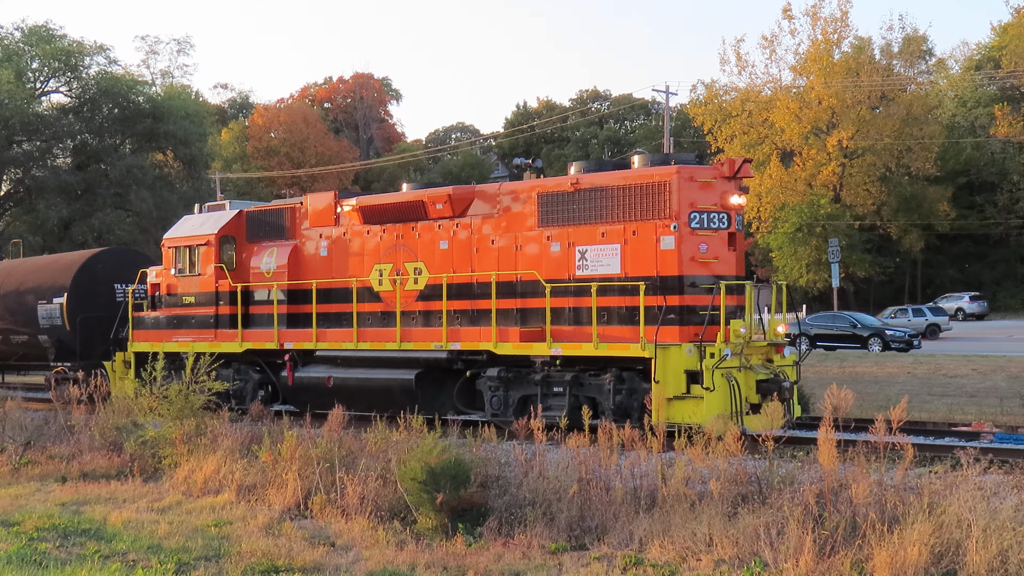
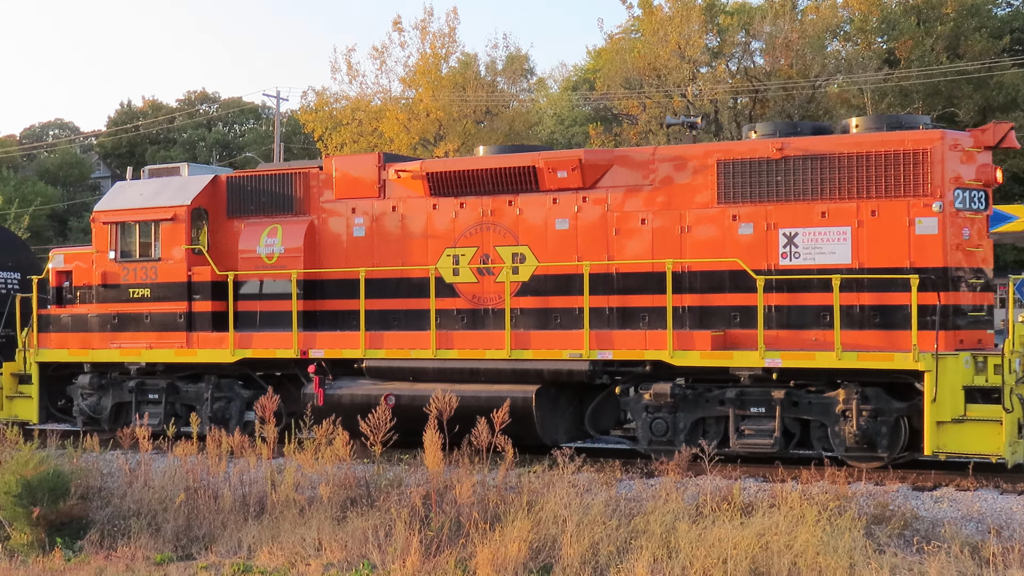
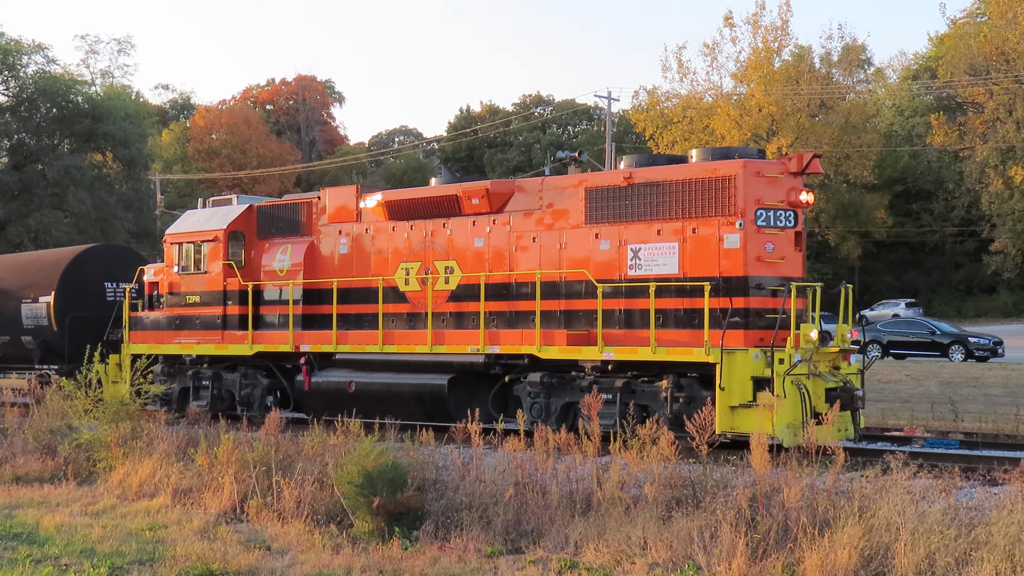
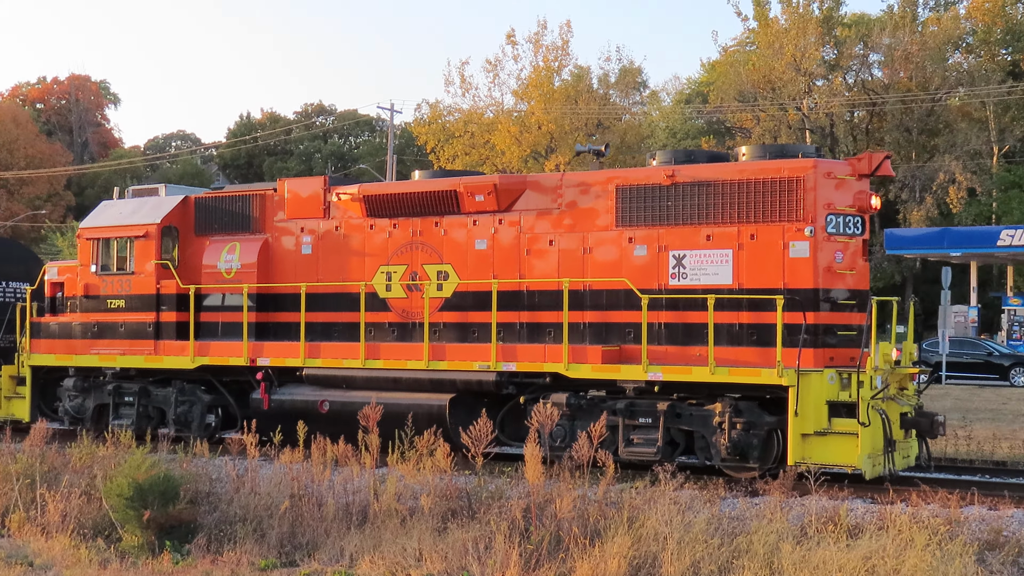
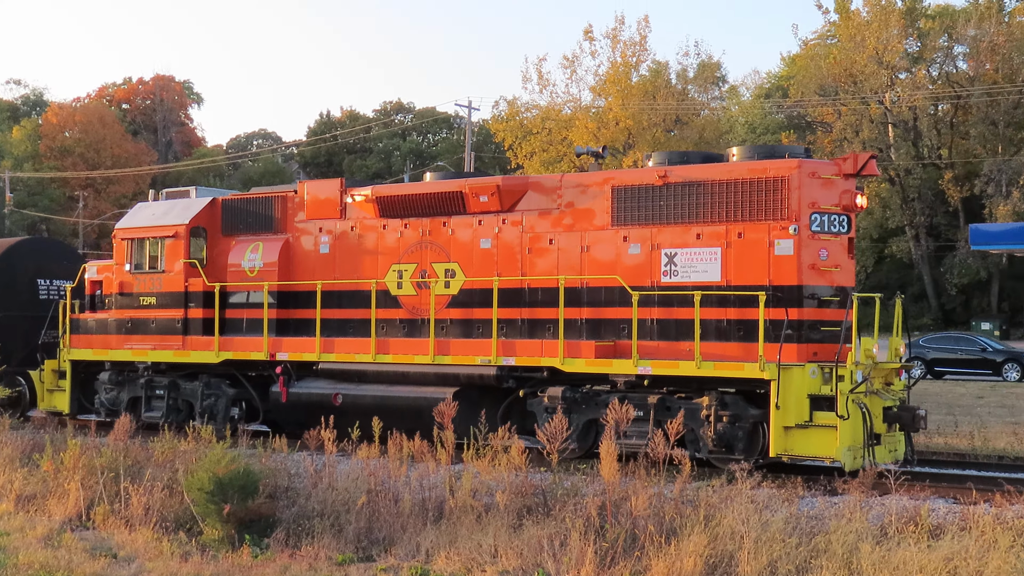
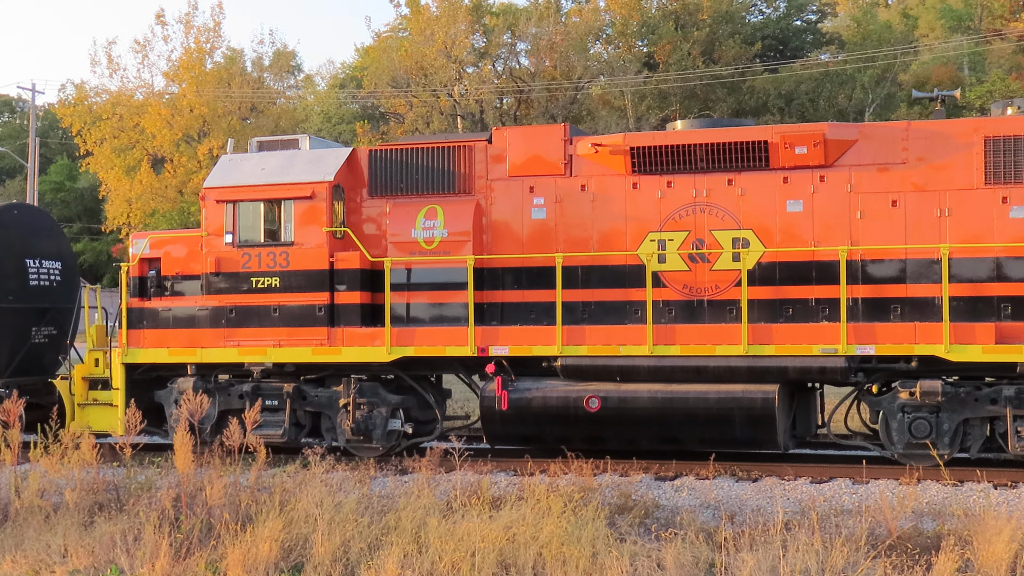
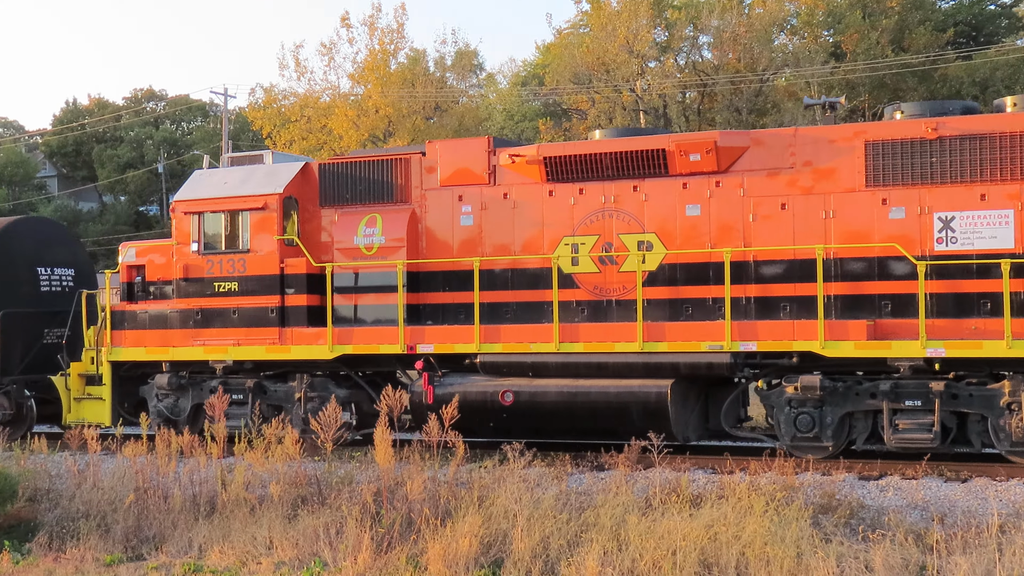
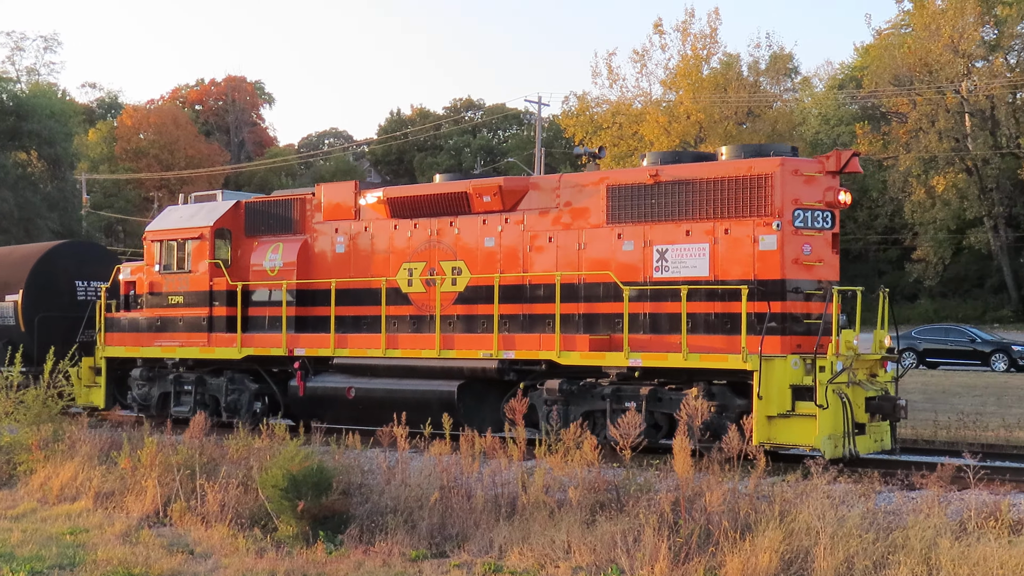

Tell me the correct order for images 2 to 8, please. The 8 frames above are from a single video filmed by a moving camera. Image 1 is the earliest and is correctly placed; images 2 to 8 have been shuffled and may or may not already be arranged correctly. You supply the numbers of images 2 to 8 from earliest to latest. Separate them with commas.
3, 8, 5, 4, 2, 7, 6
